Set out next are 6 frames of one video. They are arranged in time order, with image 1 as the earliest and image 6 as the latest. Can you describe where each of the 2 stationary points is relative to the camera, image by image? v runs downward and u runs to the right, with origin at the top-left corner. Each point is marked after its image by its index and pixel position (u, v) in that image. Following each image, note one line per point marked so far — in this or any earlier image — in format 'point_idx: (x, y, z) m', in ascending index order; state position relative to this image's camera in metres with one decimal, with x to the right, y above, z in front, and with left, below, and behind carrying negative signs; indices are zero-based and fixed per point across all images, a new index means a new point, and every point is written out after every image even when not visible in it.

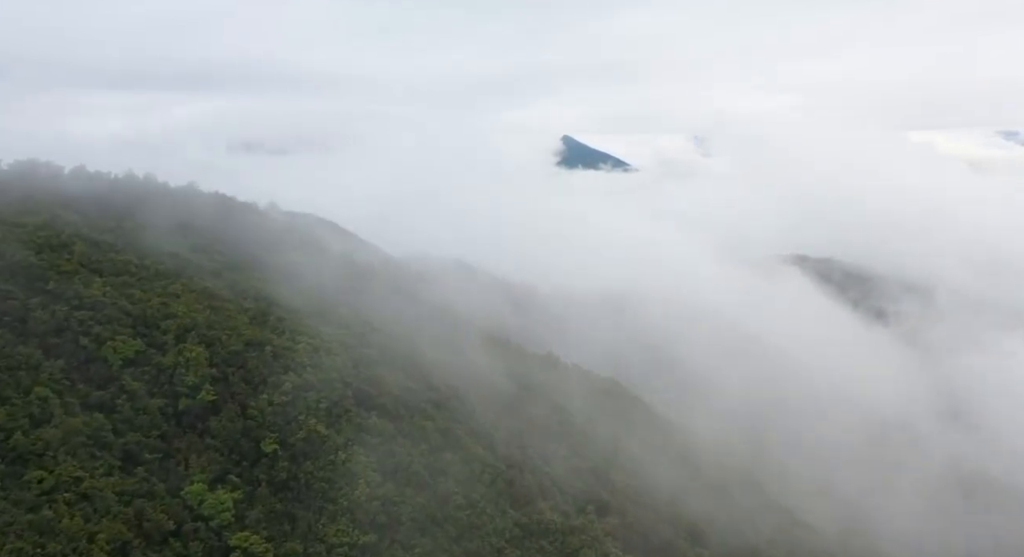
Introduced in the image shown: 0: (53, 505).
0: (-10.5, -5.2, +17.1) m
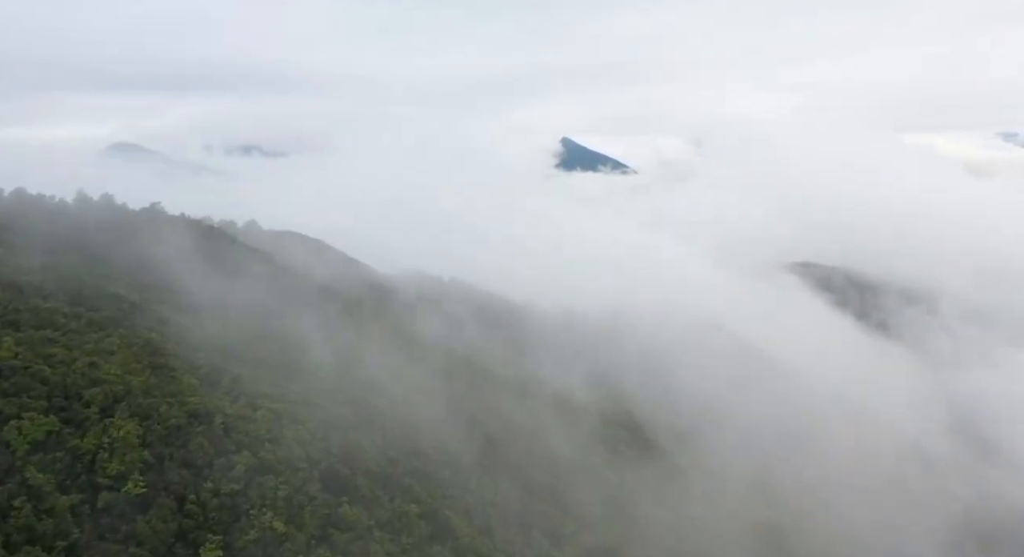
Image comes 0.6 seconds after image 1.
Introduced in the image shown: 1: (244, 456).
0: (-10.5, -6.7, +12.8) m
1: (-7.0, -4.7, +19.6) m
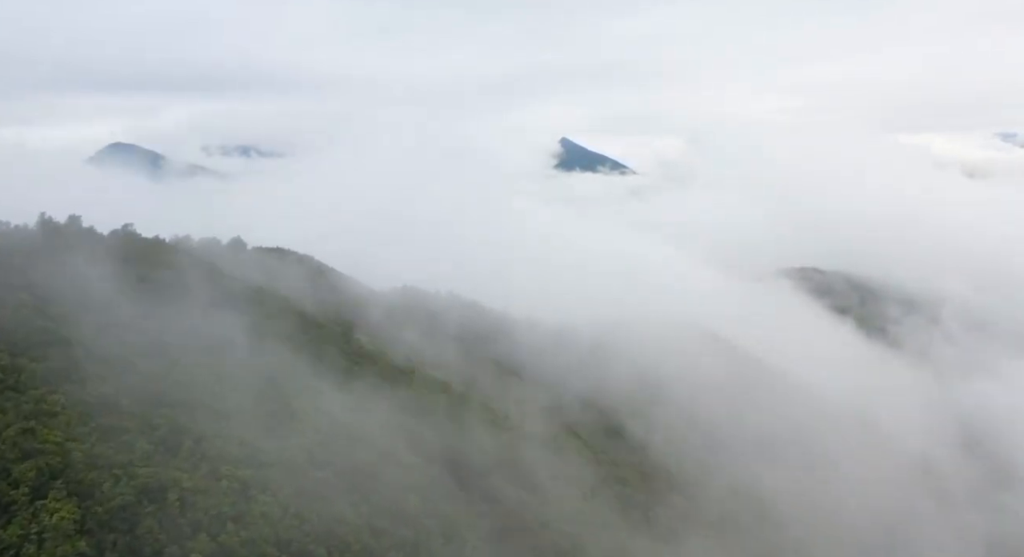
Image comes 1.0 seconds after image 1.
0: (-10.4, -8.0, +10.0) m
1: (-7.0, -5.9, +16.8) m
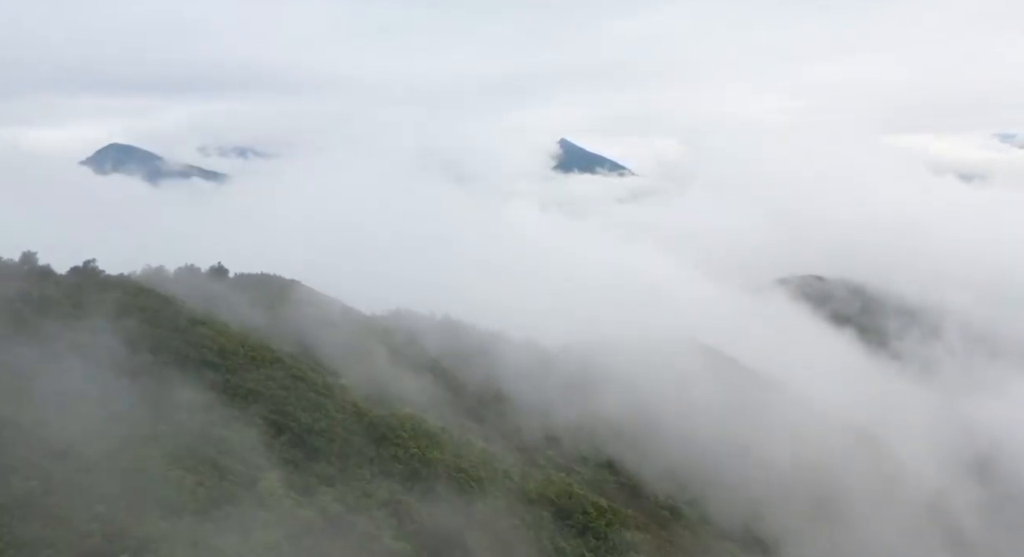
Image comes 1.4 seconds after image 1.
0: (-10.5, -9.8, +6.9) m
1: (-7.0, -7.7, +13.7) m
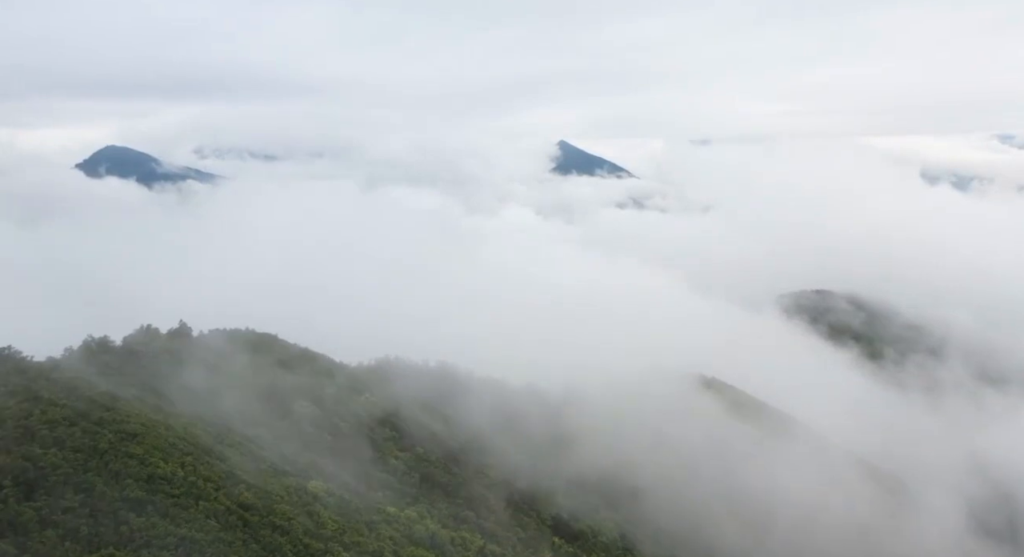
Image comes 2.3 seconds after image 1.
0: (-12.0, -13.0, +0.6) m
1: (-8.6, -11.0, +7.5) m
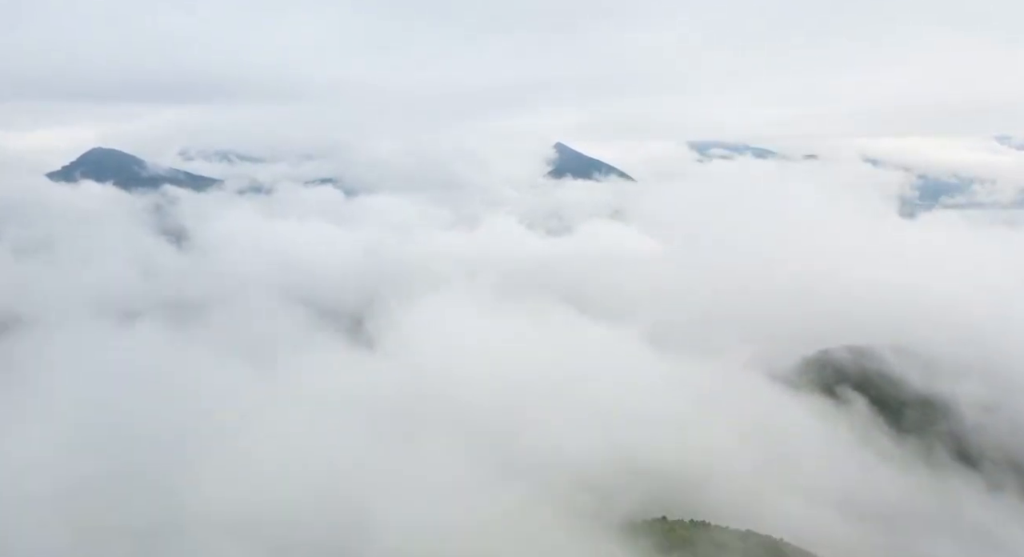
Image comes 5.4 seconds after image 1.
0: (-19.3, -21.4, -24.3) m
1: (-15.8, -19.4, -17.5) m
